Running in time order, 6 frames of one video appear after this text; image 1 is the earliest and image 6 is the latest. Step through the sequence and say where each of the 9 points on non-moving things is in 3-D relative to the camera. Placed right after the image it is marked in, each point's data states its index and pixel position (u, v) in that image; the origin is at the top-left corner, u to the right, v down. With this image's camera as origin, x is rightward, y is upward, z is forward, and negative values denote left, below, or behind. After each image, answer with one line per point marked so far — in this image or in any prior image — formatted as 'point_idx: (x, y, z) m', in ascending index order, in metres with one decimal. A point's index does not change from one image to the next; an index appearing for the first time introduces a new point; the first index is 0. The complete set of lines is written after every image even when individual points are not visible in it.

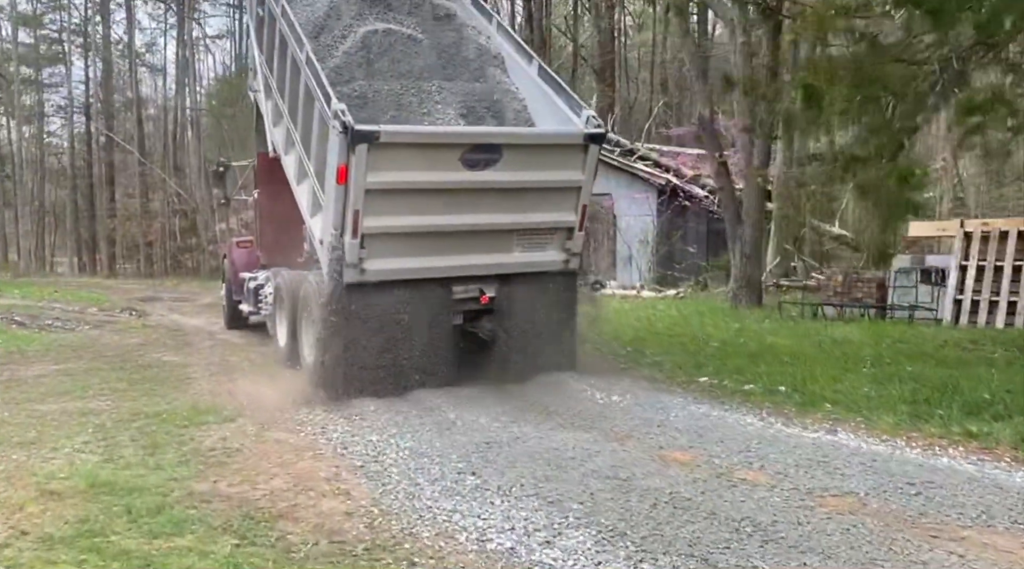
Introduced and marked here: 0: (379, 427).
0: (-0.9, -1.0, +6.4) m
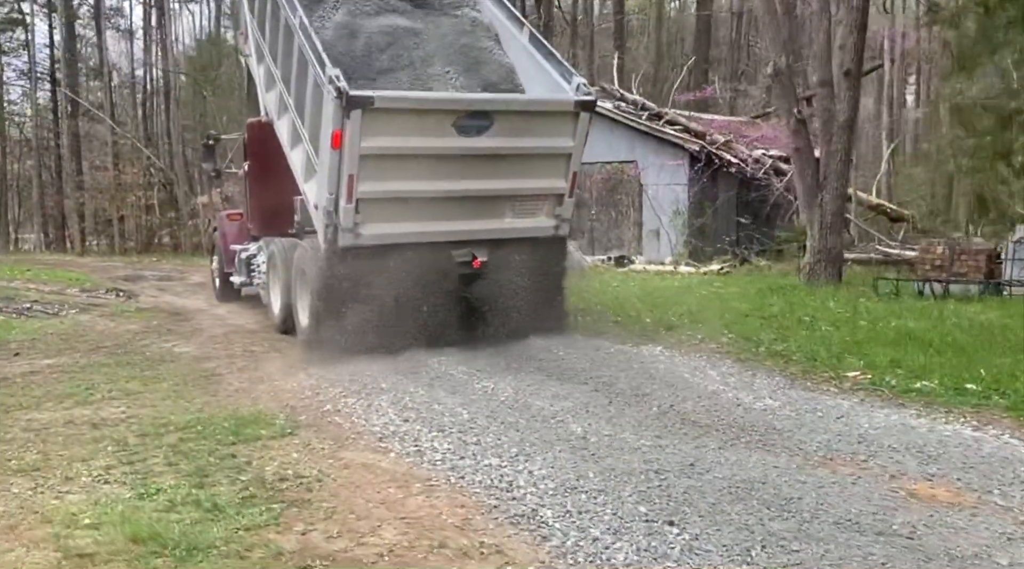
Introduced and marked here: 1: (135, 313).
0: (-0.1, -0.8, +5.0) m
1: (-4.9, -0.4, +12.1) m
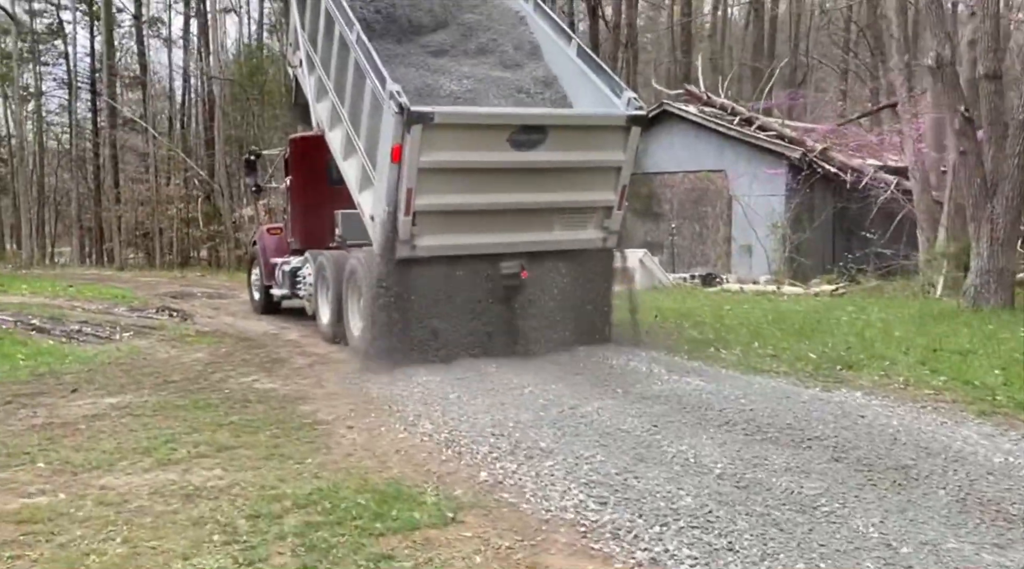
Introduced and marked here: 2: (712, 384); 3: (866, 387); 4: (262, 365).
0: (+0.9, -1.0, +3.6) m
1: (-3.6, -0.6, +10.8) m
2: (+1.4, -0.7, +6.7) m
3: (+2.5, -0.7, +6.5) m
4: (-2.3, -0.7, +8.7) m
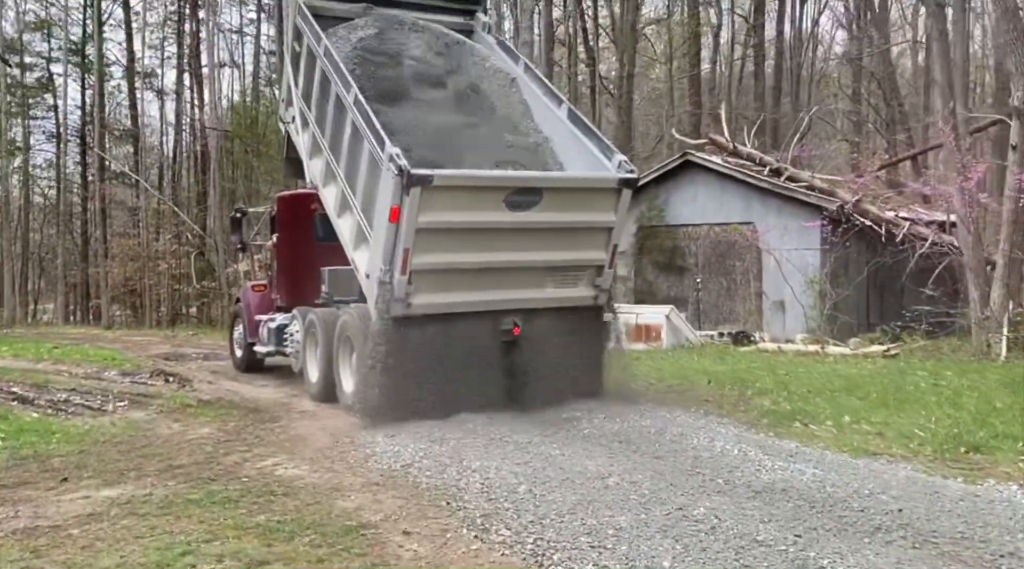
0: (+1.4, -1.2, +2.5) m
1: (-3.2, -1.3, +9.7) m
2: (+1.9, -1.1, +5.7) m
3: (+2.9, -1.1, +5.4) m
4: (-1.8, -1.3, +7.5) m
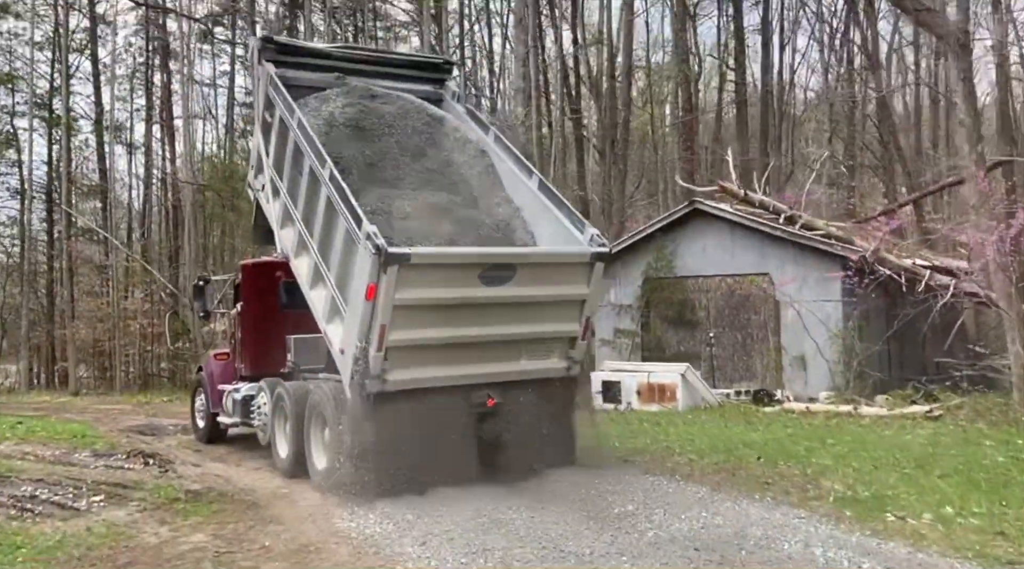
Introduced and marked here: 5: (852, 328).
0: (+1.9, -1.5, +1.5) m
1: (-2.9, -2.0, +8.5) m
2: (+2.3, -1.5, +4.7) m
3: (+3.3, -1.5, +4.5) m
4: (-1.5, -1.8, +6.4) m
5: (+5.2, -0.7, +14.4) m
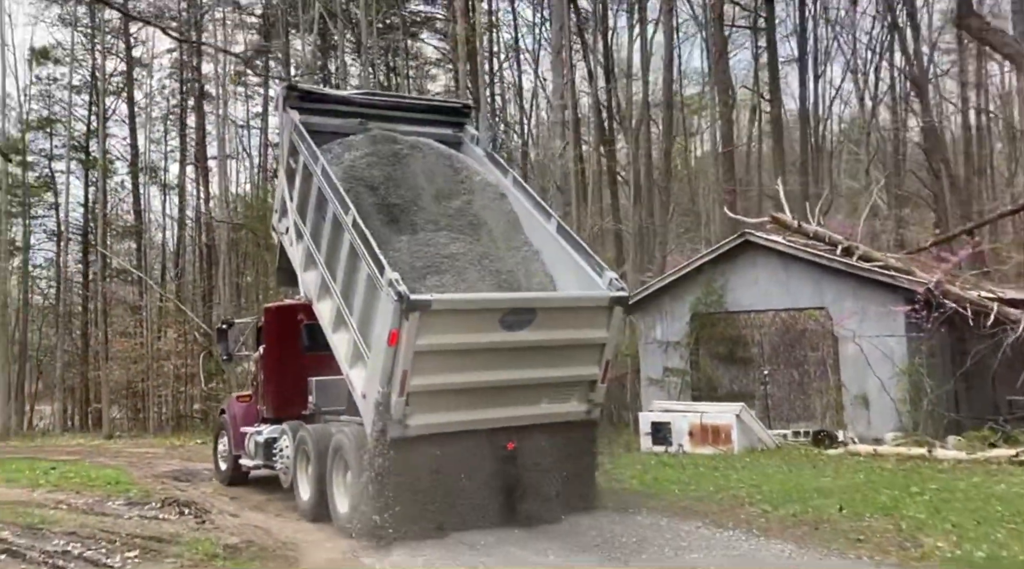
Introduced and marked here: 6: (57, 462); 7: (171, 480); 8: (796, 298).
0: (+2.2, -1.5, +0.8) m
1: (-2.4, -2.3, +7.9) m
2: (+2.7, -1.7, +4.0) m
3: (+3.7, -1.6, +3.7) m
4: (-1.0, -2.1, +5.8) m
5: (+5.9, -1.2, +13.7) m
6: (-7.6, -3.1, +16.6) m
7: (-4.7, -3.0, +14.2) m
8: (+4.5, -0.2, +15.1) m
